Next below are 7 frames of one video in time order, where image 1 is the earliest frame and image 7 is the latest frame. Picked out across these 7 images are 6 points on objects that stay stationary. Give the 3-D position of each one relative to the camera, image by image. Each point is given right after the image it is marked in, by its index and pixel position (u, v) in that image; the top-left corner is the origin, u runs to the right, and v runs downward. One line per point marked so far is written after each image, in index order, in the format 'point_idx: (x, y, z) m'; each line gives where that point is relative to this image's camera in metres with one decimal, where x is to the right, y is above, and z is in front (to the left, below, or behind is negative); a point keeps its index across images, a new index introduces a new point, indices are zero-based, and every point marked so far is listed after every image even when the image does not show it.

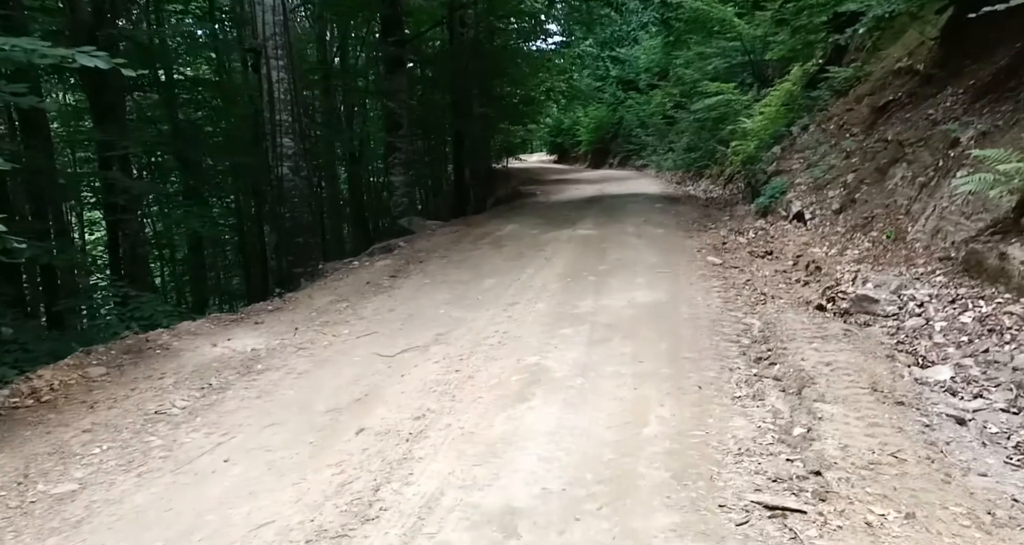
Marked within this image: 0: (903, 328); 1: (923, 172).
0: (+3.7, -0.5, +7.1) m
1: (+5.2, +1.4, +9.4) m
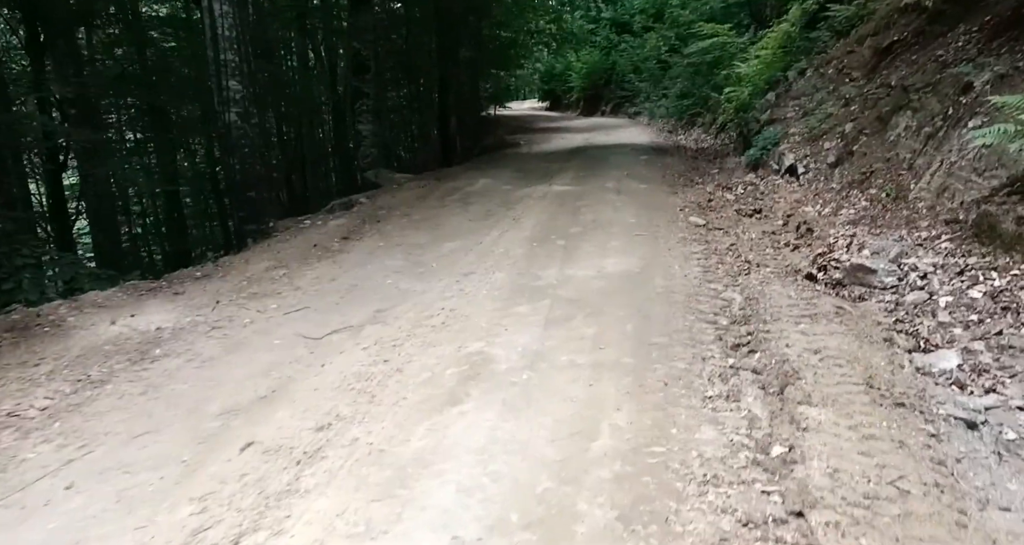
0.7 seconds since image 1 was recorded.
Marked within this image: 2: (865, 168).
0: (+3.3, -0.2, +6.3) m
1: (+4.7, +1.8, +8.5) m
2: (+4.4, +1.3, +9.2) m
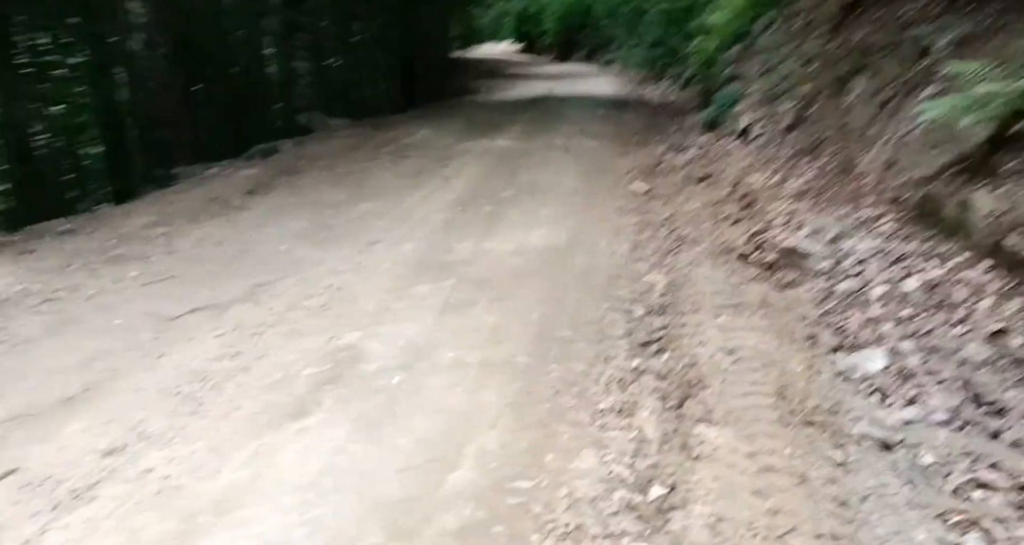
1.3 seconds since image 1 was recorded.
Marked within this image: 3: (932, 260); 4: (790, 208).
0: (+2.5, -0.1, +5.8) m
1: (+3.9, +2.0, +7.9) m
2: (+3.5, +1.6, +8.6) m
3: (+3.1, +0.1, +5.5) m
4: (+2.8, +0.7, +7.5) m
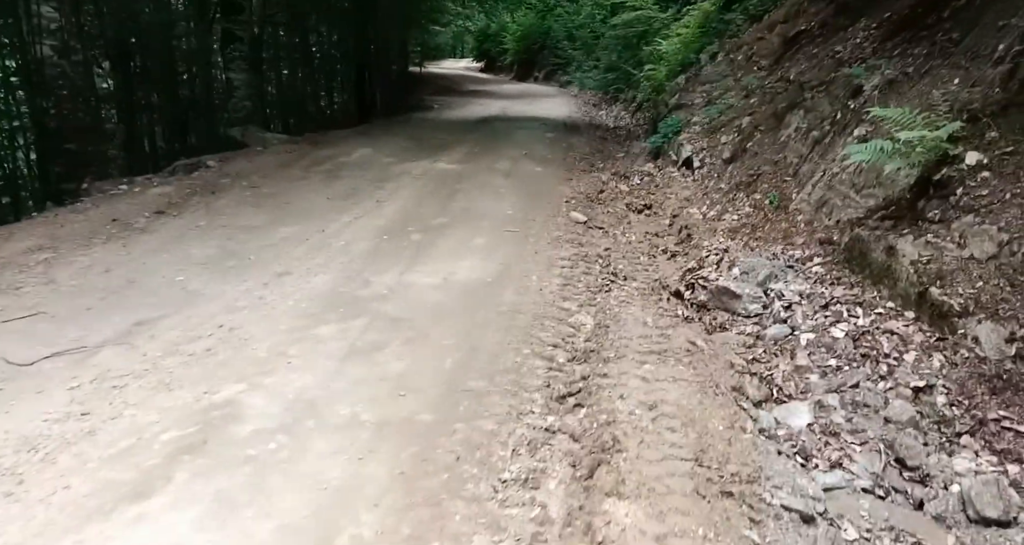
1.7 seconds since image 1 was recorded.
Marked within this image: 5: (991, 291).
0: (+1.9, -0.5, +5.6) m
1: (+3.2, +1.6, +7.8) m
2: (+2.7, +1.2, +8.5) m
3: (+2.5, -0.2, +5.3) m
4: (+2.1, +0.3, +7.3) m
5: (+2.9, -0.1, +4.6) m
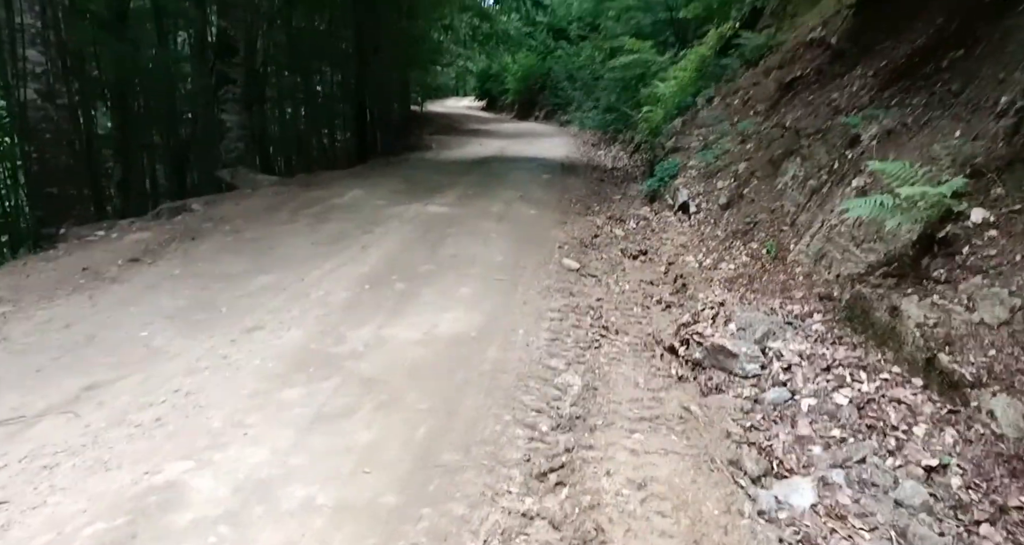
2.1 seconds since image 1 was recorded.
0: (+1.7, -0.9, +5.2) m
1: (+3.1, +1.0, +7.5) m
2: (+2.6, +0.6, +8.2) m
3: (+2.3, -0.7, +5.0) m
4: (+1.9, -0.3, +7.0) m
5: (+2.8, -0.5, +4.2) m
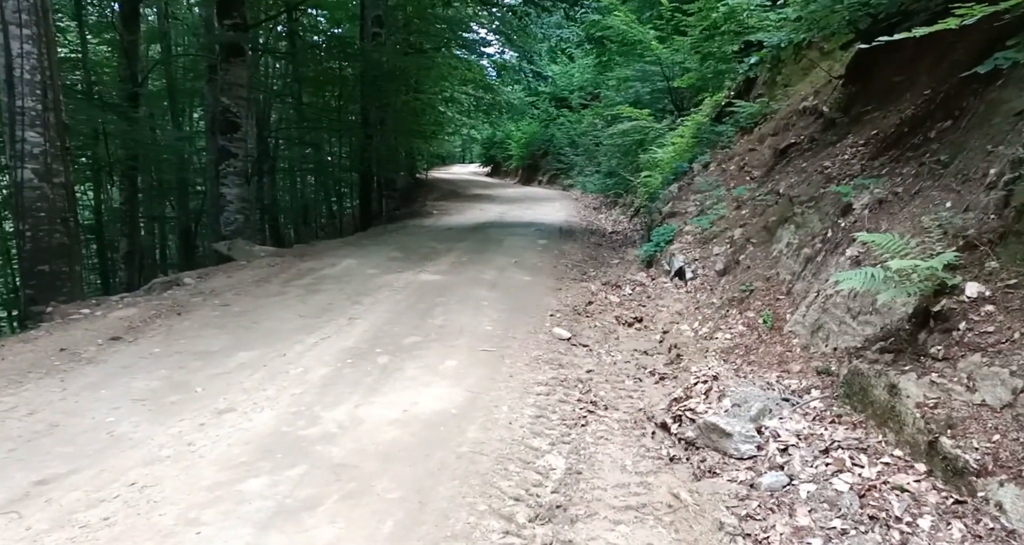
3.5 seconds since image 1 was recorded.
0: (+1.6, -1.4, +4.9) m
1: (+2.9, +0.3, +7.4) m
2: (+2.5, -0.2, +8.0) m
3: (+2.2, -1.2, +4.7) m
4: (+1.8, -0.9, +6.7) m
5: (+2.7, -0.9, +4.0) m
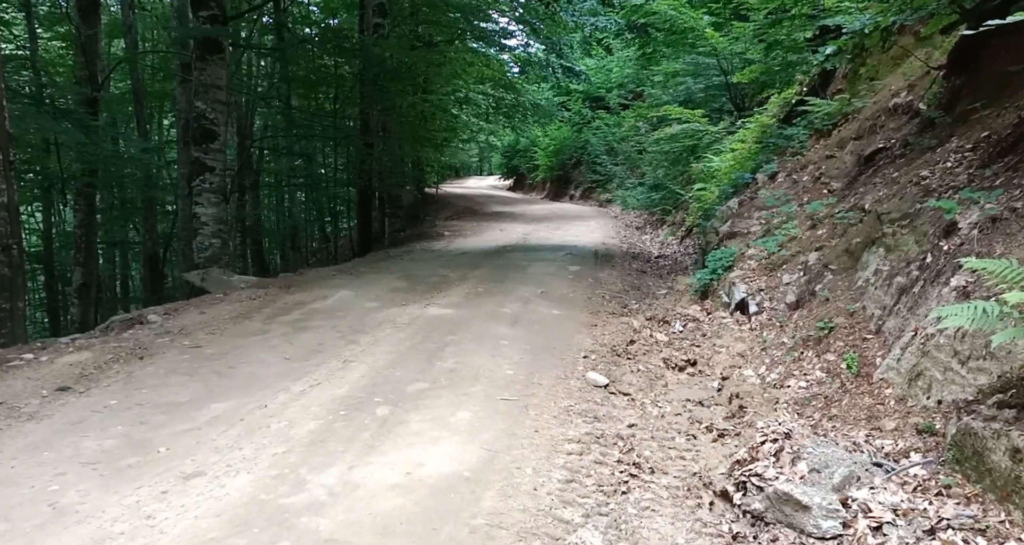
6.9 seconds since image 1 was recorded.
0: (+1.7, -1.6, +4.0) m
1: (+3.2, +0.1, +6.4) m
2: (+2.8, -0.4, +7.0) m
3: (+2.3, -1.3, +3.7) m
4: (+2.0, -1.1, +5.8) m
5: (+2.8, -1.1, +3.0) m
